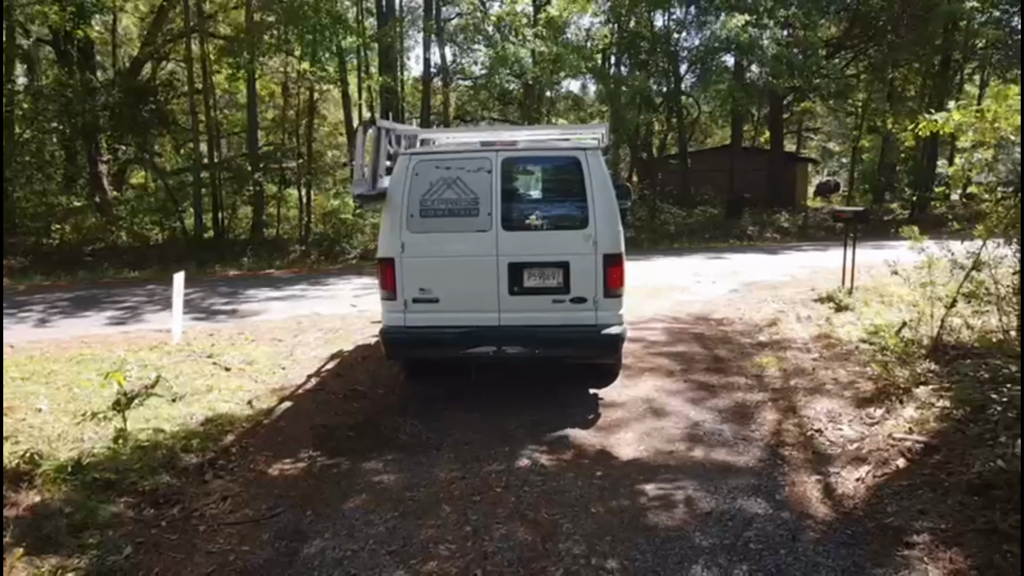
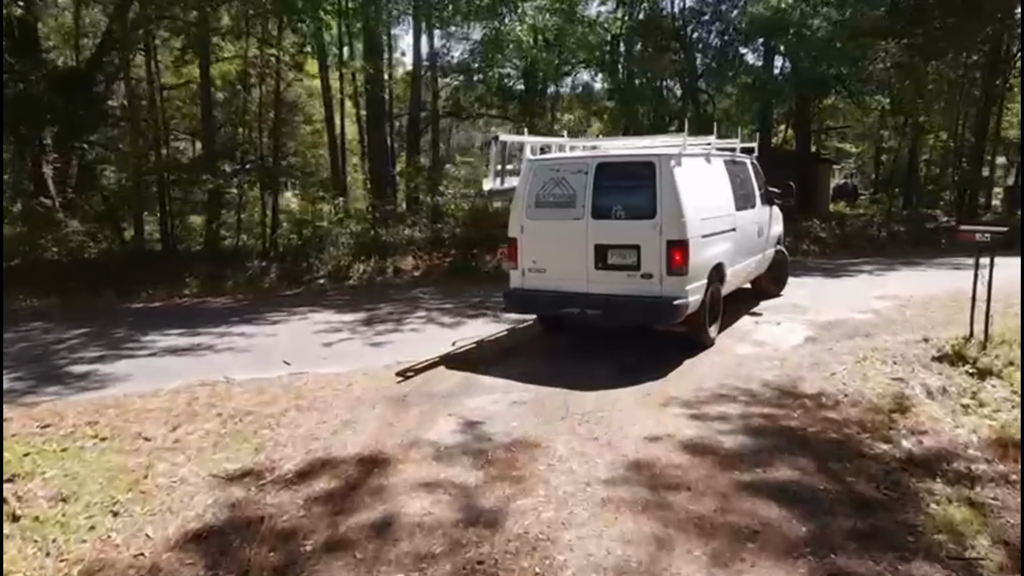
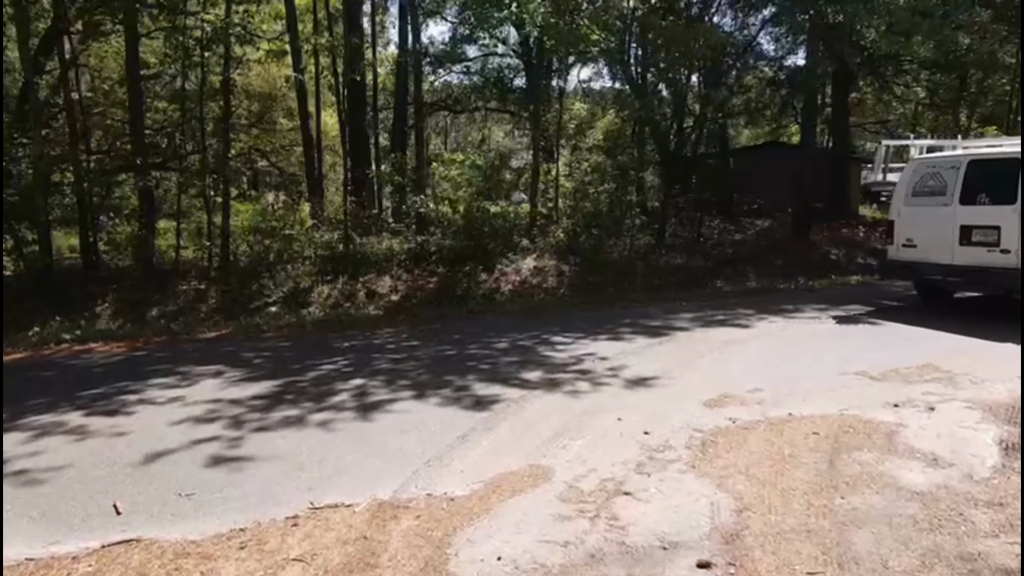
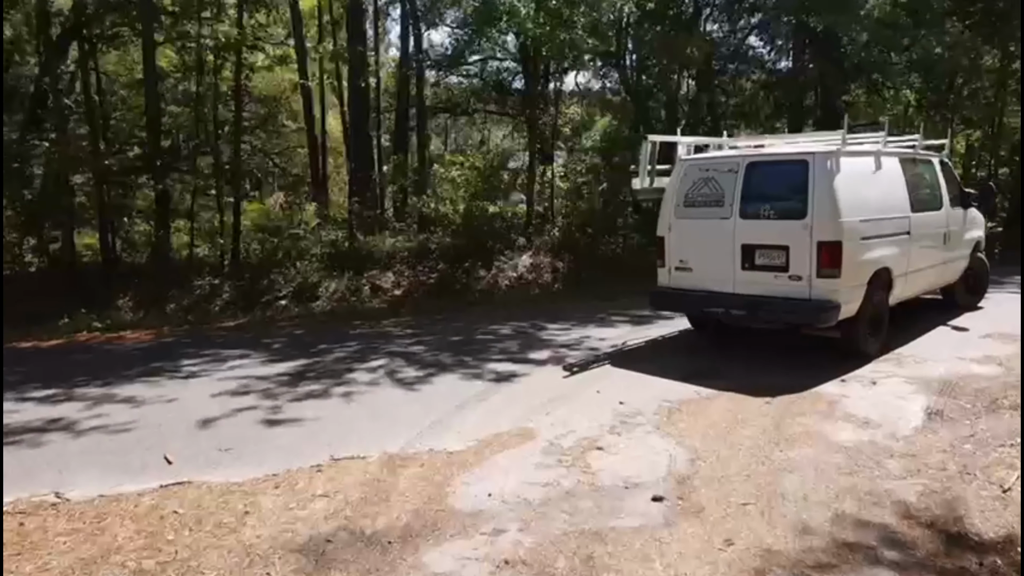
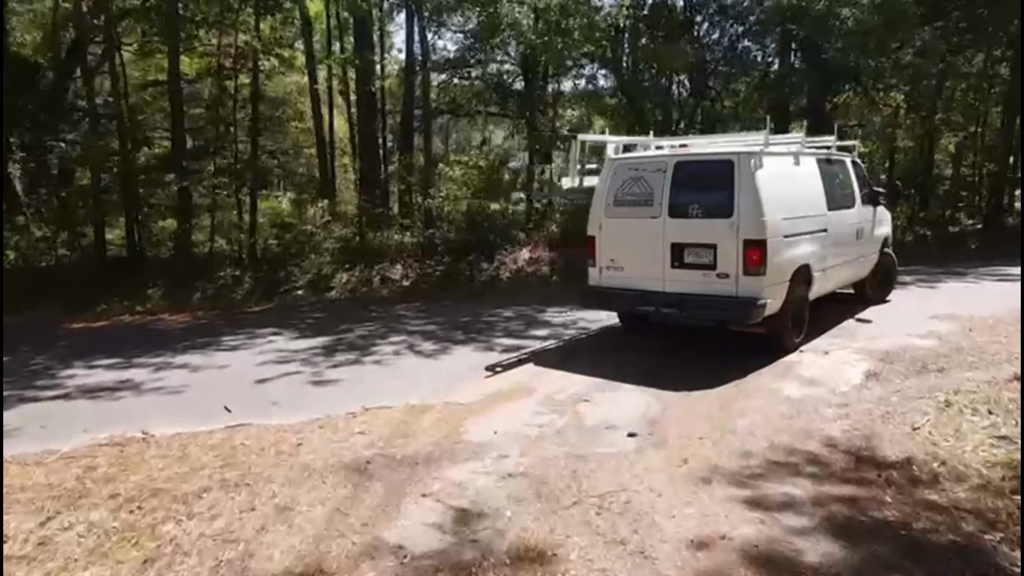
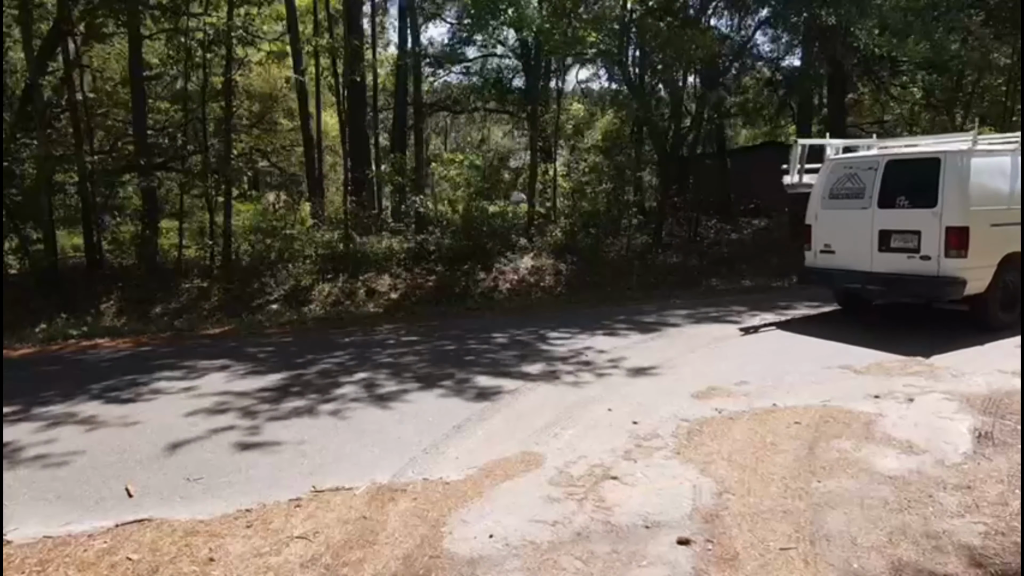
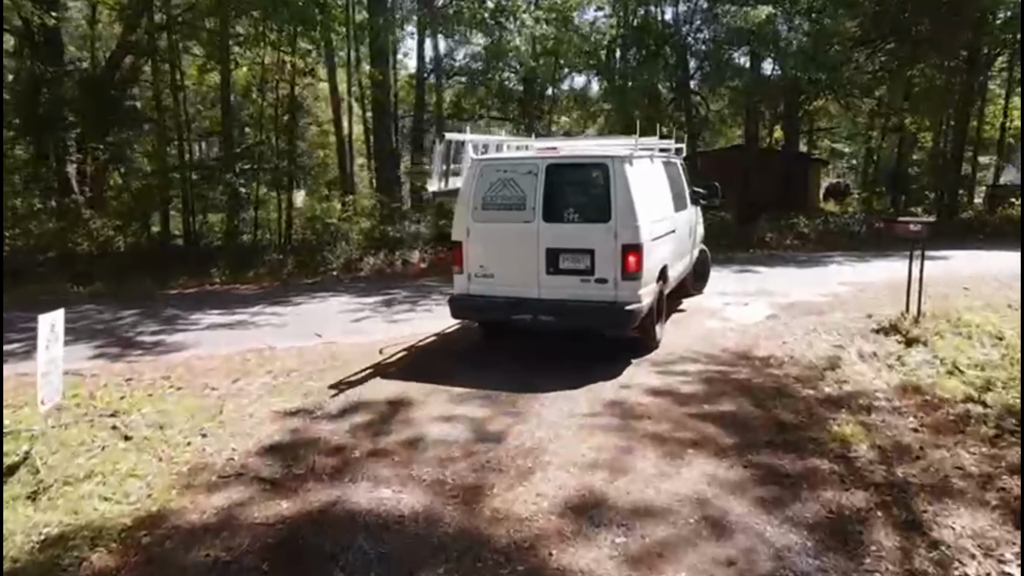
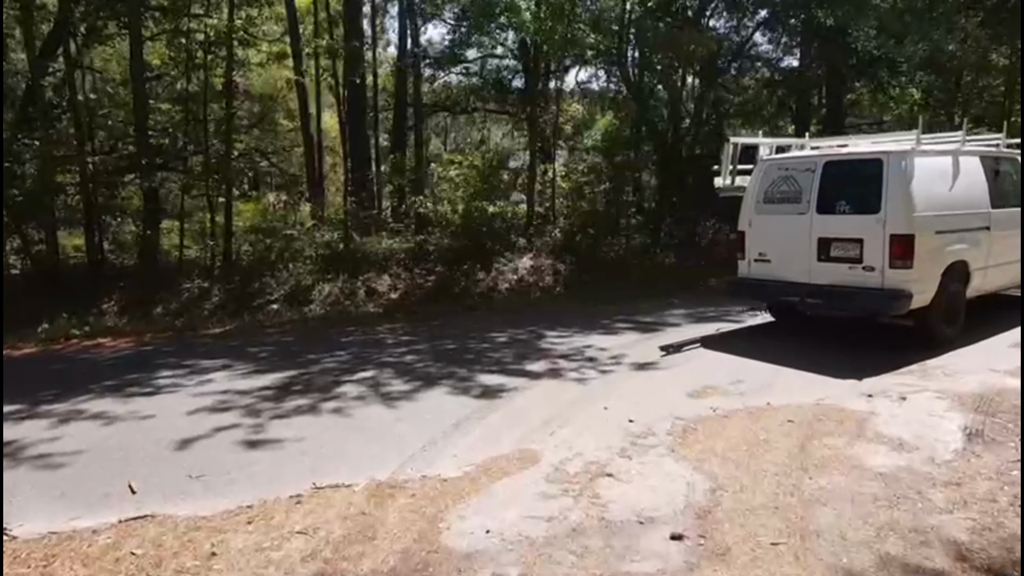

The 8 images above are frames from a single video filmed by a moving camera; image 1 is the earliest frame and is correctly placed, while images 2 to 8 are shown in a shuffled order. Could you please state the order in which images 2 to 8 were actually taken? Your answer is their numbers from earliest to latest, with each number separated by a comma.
7, 2, 5, 4, 8, 6, 3
